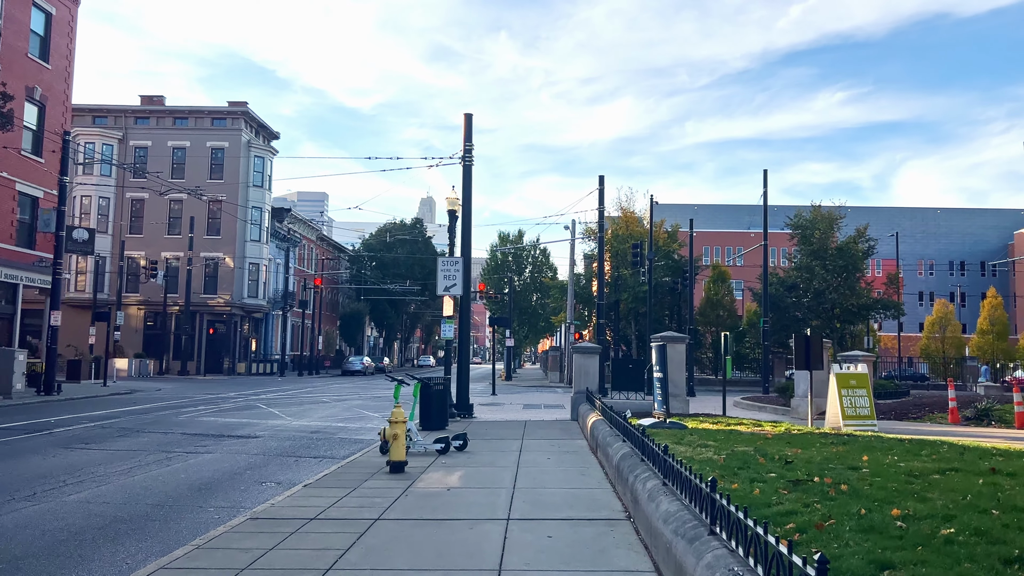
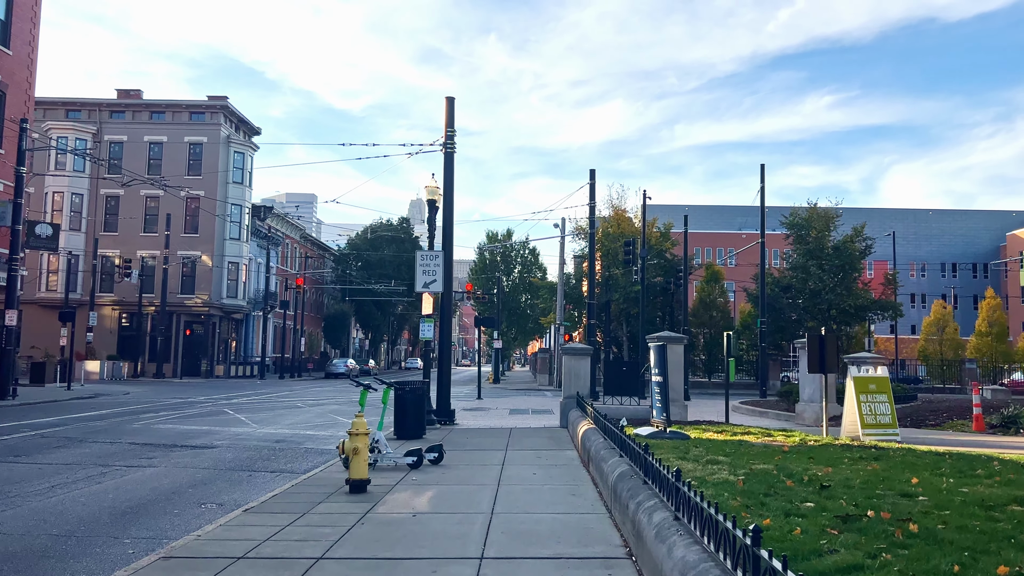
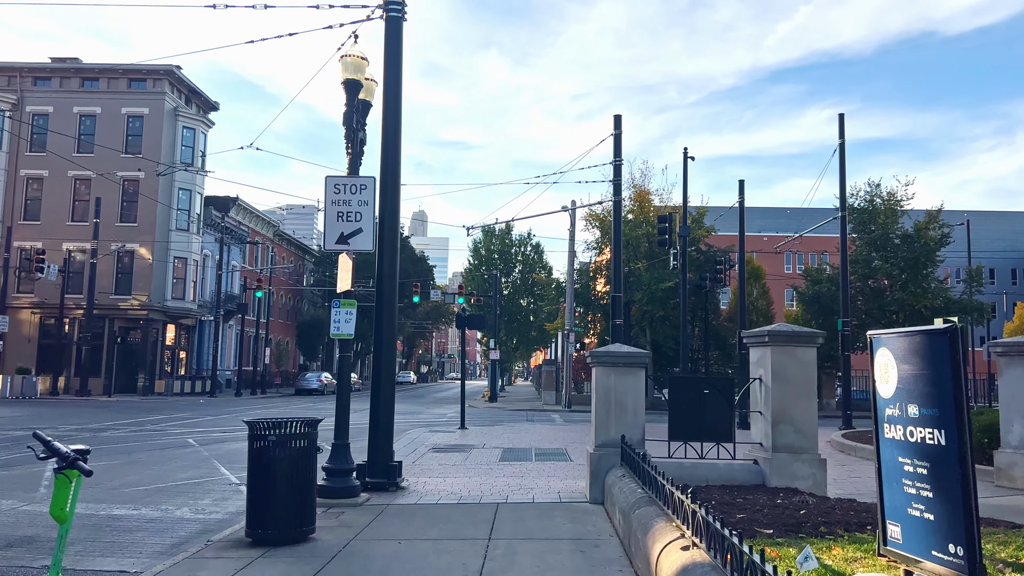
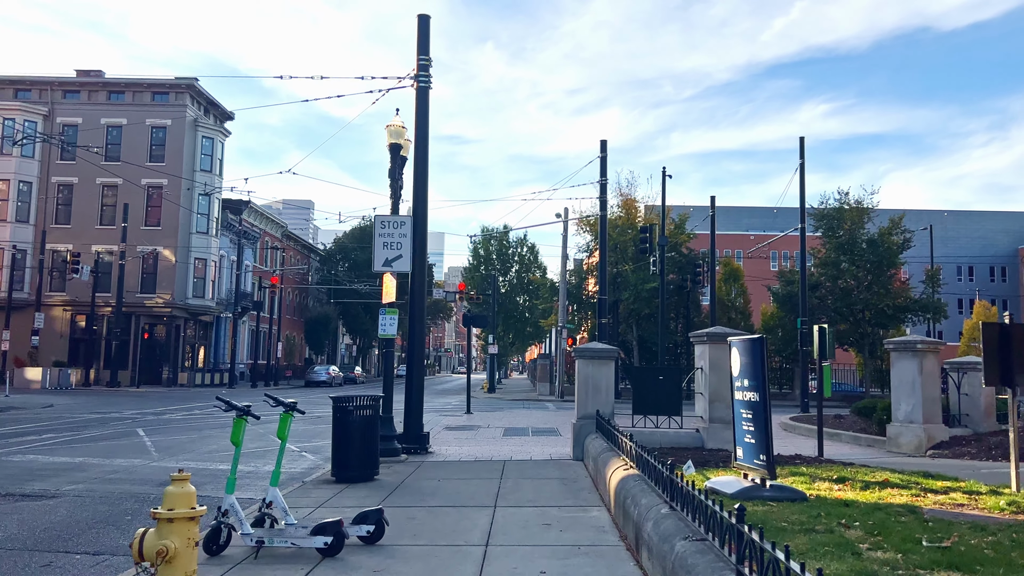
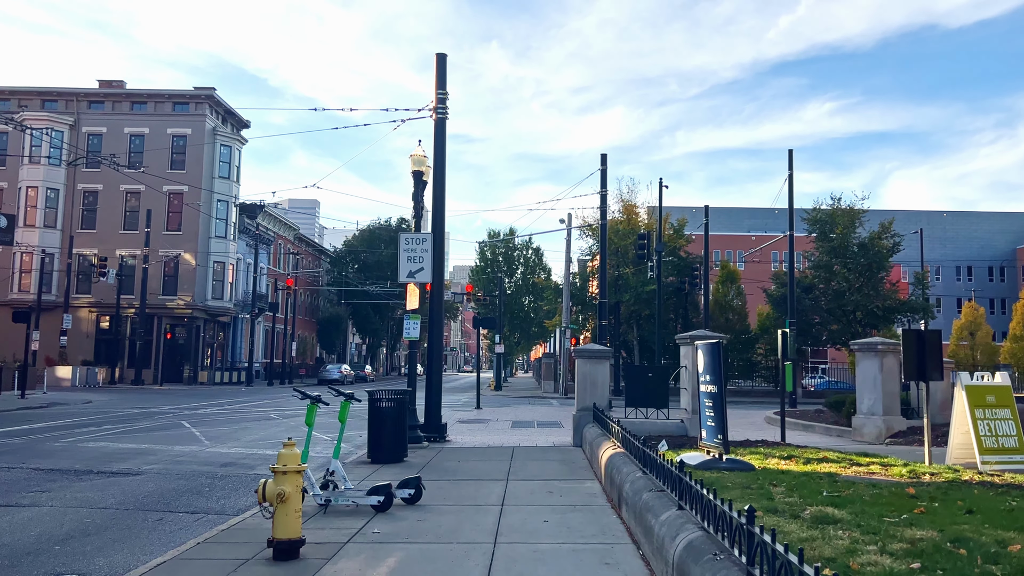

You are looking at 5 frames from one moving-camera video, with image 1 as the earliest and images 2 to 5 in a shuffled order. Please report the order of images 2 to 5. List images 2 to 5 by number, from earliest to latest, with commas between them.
2, 5, 4, 3
